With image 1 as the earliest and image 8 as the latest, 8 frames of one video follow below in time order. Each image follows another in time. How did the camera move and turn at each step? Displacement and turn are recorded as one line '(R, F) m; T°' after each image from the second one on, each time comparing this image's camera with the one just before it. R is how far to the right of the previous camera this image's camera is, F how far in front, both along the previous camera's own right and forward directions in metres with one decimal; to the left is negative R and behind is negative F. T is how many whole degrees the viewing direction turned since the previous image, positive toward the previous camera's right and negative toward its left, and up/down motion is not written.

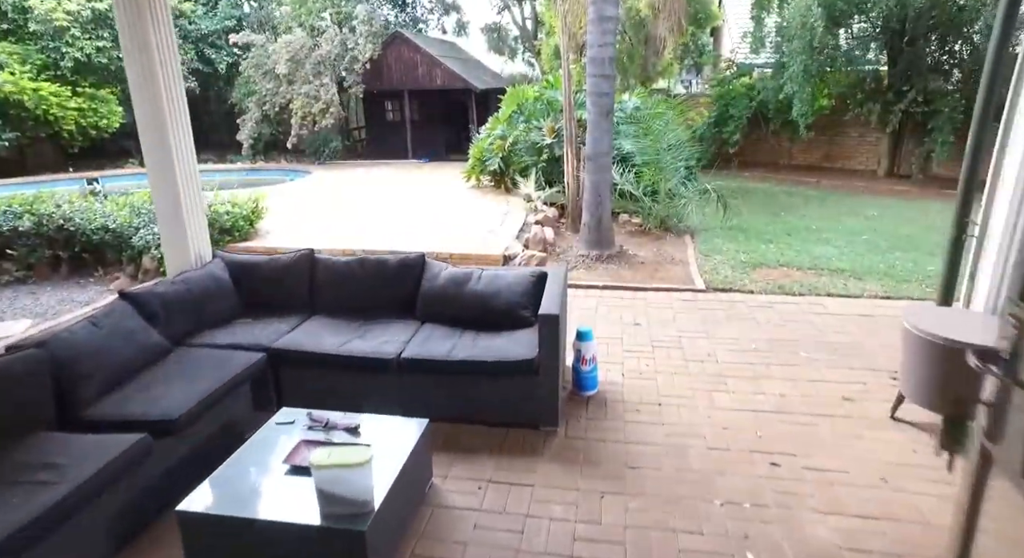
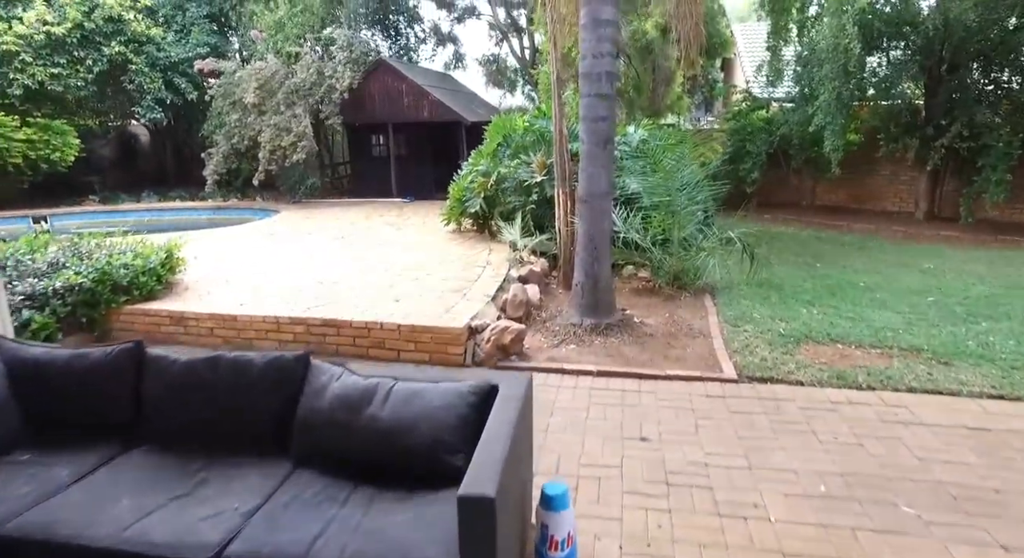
(+0.3, +1.2) m; -1°
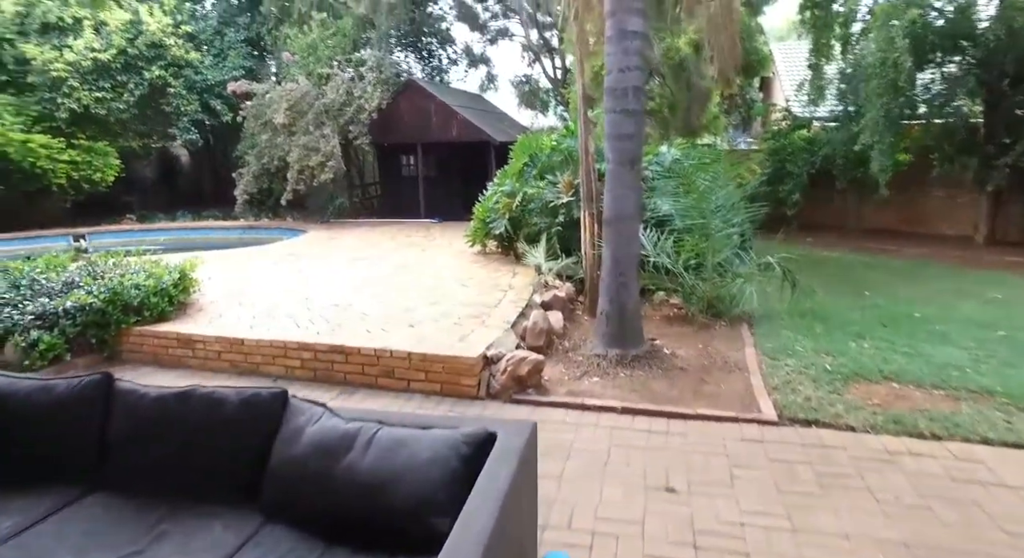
(+0.1, +0.3) m; -3°
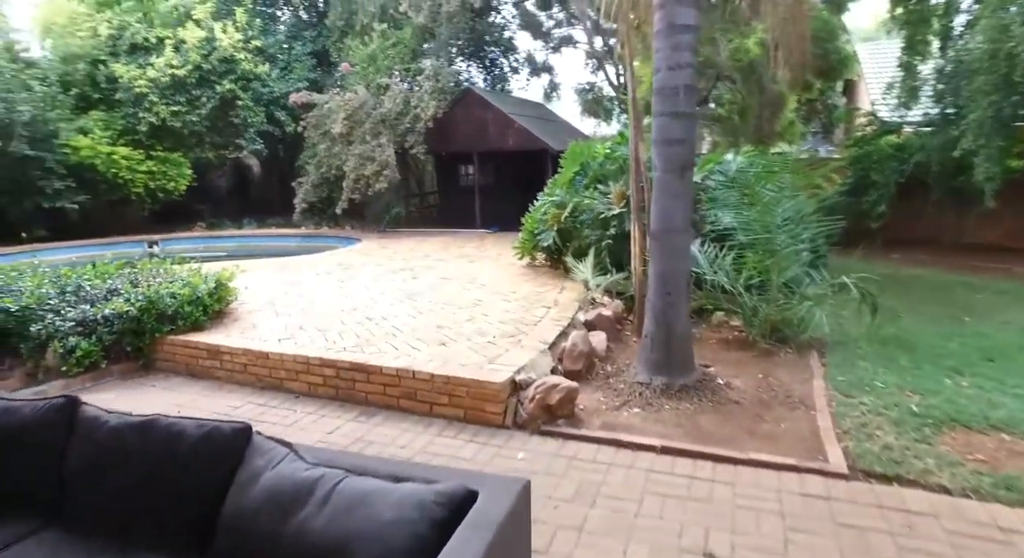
(+0.2, +0.3) m; -7°
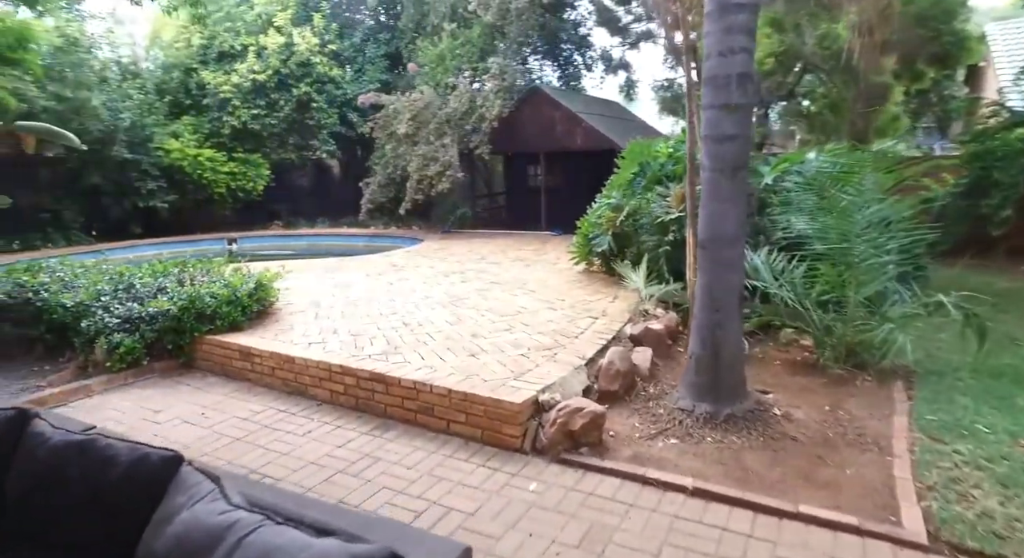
(+0.3, +0.3) m; -8°
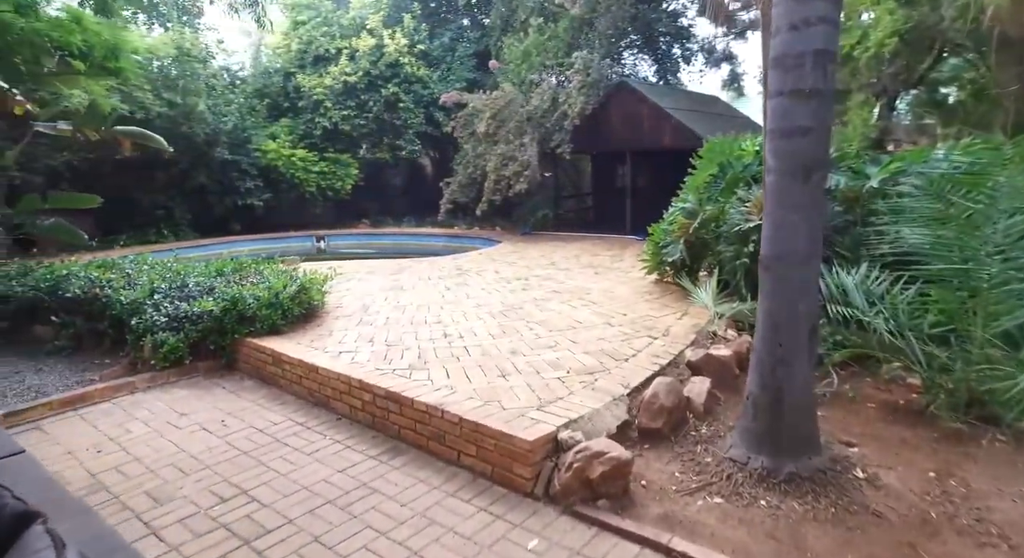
(+0.4, +0.4) m; -10°
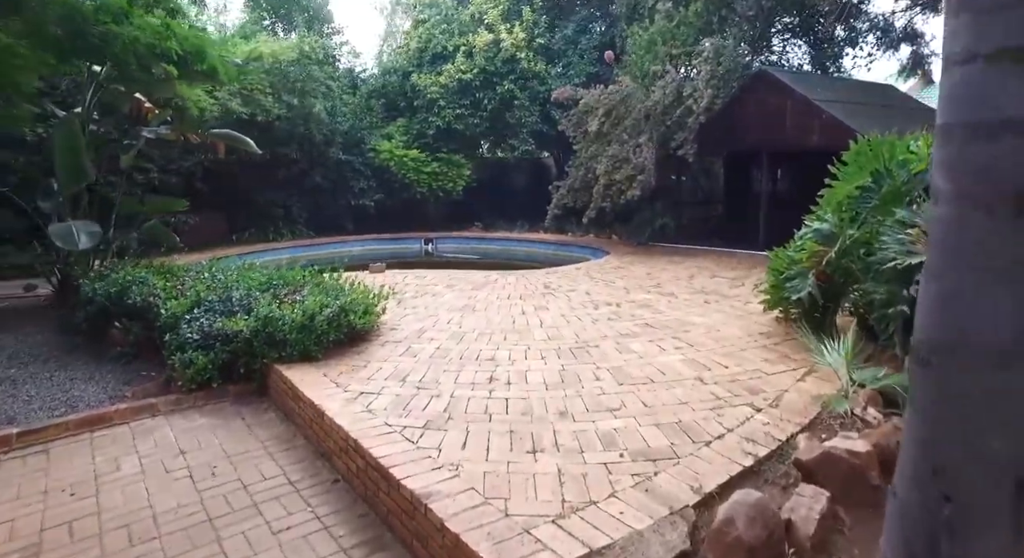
(+0.5, +0.9) m; -14°
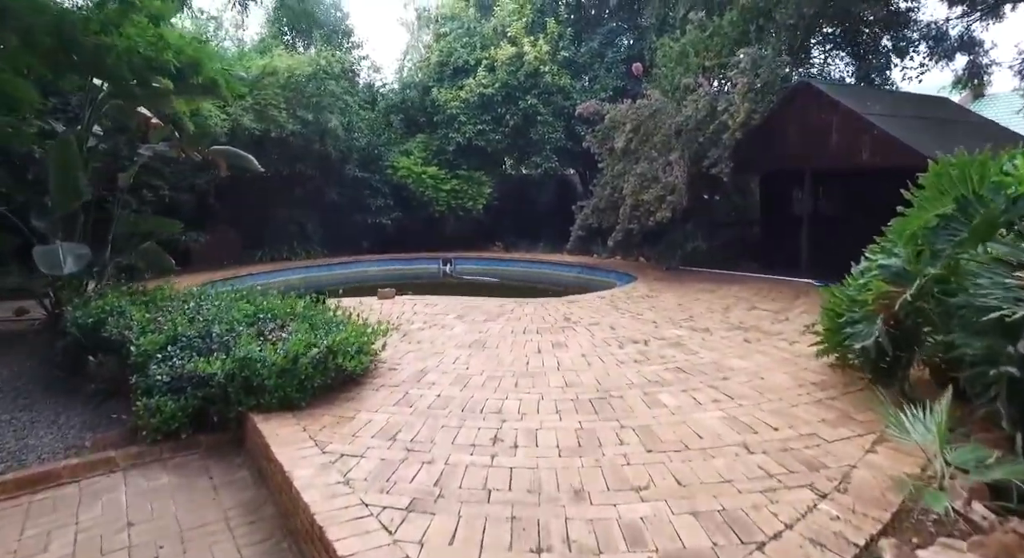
(+0.1, +0.5) m; -3°
